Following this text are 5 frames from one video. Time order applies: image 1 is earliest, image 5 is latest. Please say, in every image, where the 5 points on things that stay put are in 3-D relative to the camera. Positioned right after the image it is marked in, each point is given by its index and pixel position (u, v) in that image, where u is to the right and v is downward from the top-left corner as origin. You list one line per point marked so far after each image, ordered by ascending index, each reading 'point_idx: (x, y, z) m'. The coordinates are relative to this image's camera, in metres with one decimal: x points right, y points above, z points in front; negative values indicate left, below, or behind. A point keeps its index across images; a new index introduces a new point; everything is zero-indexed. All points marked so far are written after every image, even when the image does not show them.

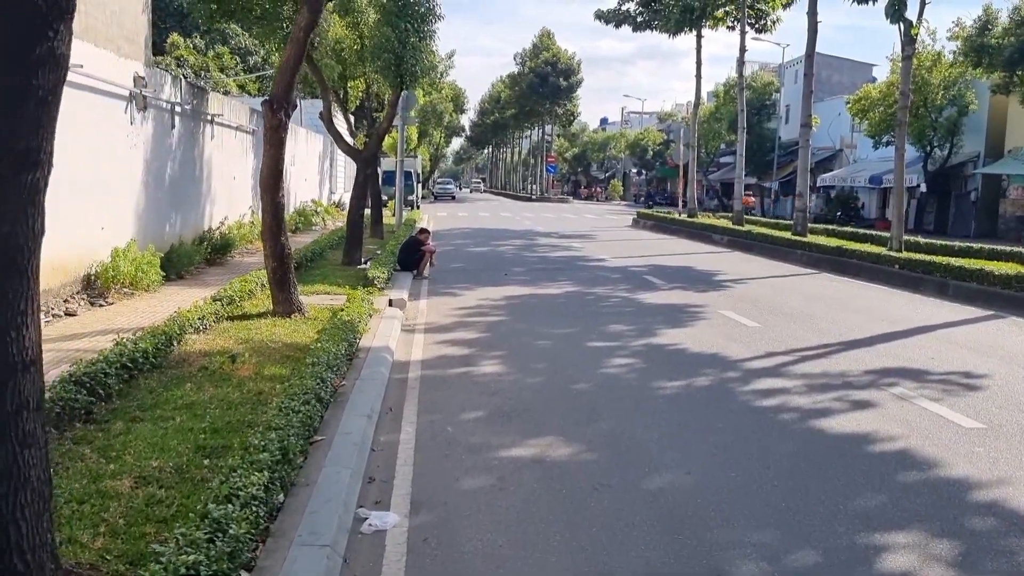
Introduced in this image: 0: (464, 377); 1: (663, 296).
0: (-0.4, -0.8, +8.6) m
1: (+2.3, -0.1, +14.7) m
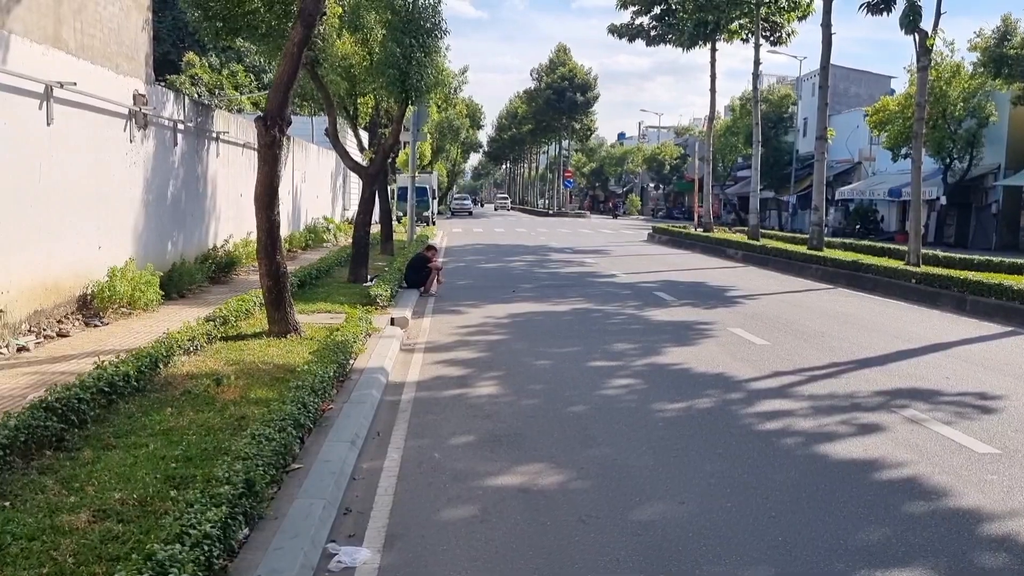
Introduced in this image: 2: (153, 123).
0: (-0.5, -1.0, +8.4) m
1: (+2.4, -0.4, +14.4) m
2: (-5.2, +2.4, +13.7) m
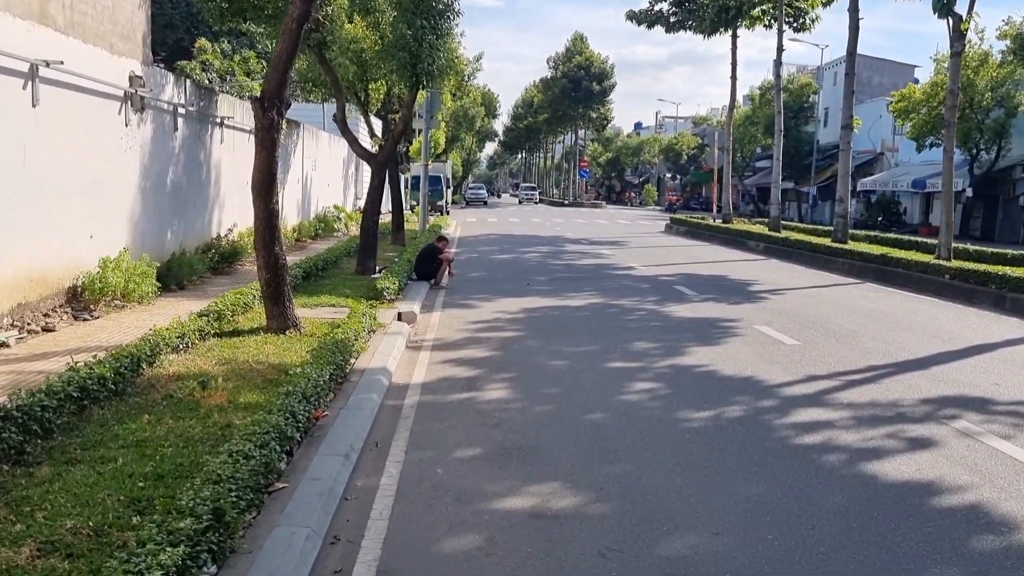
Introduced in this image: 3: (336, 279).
0: (-0.4, -1.0, +7.7) m
1: (+2.6, -0.3, +13.7) m
2: (-5.0, +2.5, +13.1) m
3: (-2.9, +0.2, +15.5) m
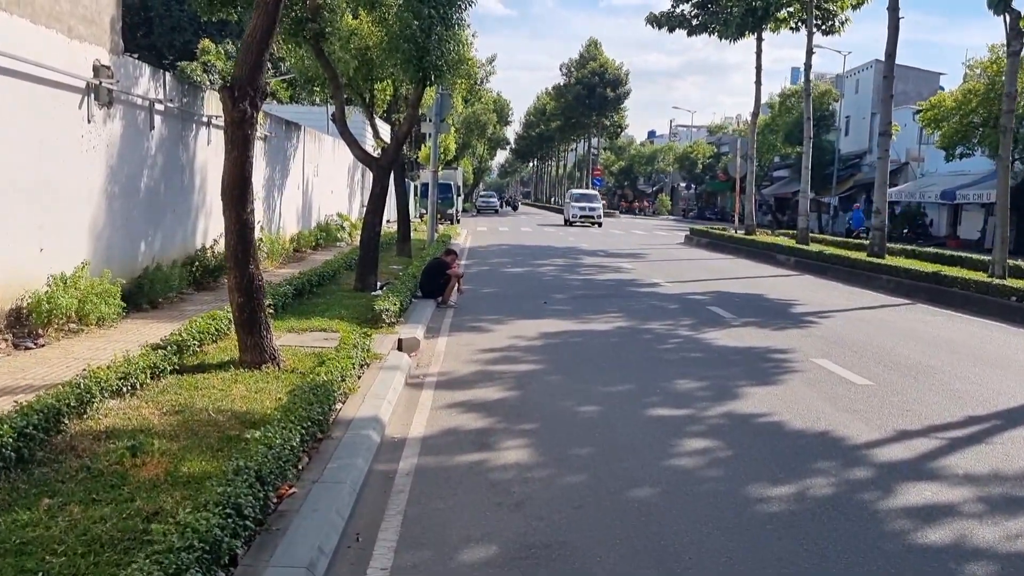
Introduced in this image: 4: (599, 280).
0: (-0.2, -1.2, +6.1) m
1: (+2.8, -0.6, +12.0) m
2: (-4.8, +2.3, +11.5) m
3: (-2.6, -0.1, +13.9) m
4: (+1.7, +0.1, +19.2) m
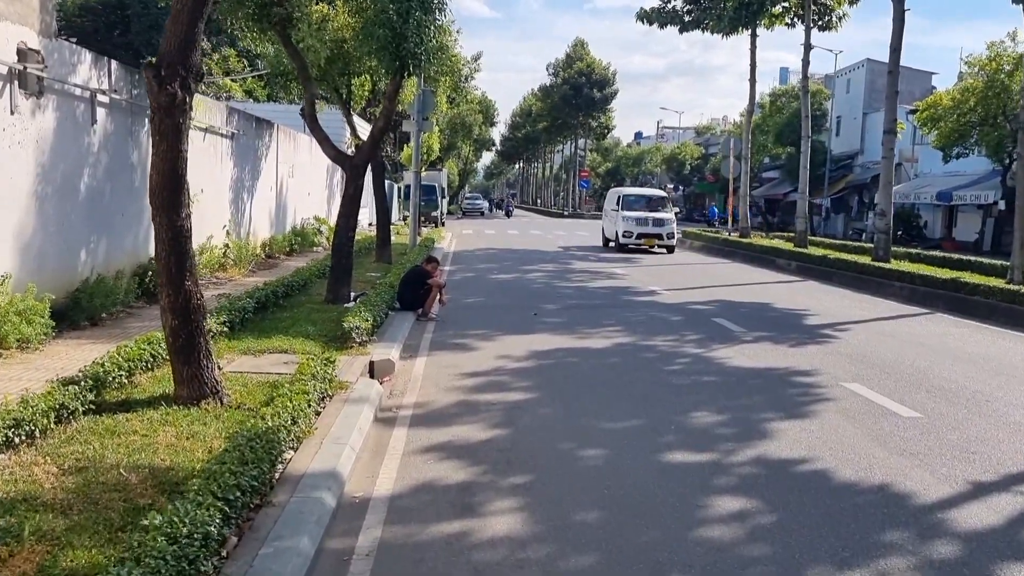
0: (-0.3, -1.3, +4.7) m
1: (+2.7, -0.7, +10.7) m
2: (-4.9, +2.1, +10.1) m
3: (-2.8, -0.3, +12.5) m
4: (+1.5, 0.0, +17.9) m
